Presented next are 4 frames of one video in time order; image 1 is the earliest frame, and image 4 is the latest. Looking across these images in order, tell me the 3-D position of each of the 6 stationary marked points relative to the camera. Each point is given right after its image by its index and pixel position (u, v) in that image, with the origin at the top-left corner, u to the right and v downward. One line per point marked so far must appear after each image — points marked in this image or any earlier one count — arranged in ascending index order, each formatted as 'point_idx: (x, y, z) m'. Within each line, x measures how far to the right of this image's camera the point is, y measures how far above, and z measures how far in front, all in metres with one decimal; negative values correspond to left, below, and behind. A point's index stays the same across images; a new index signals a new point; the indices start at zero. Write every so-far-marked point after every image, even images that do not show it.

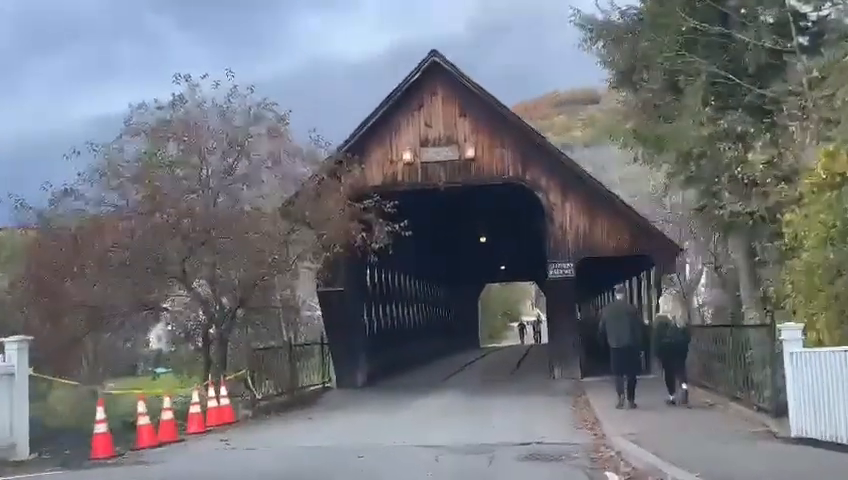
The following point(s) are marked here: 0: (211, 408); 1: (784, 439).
0: (-4.2, -3.3, +17.6) m
1: (+4.7, -2.6, +11.7) m
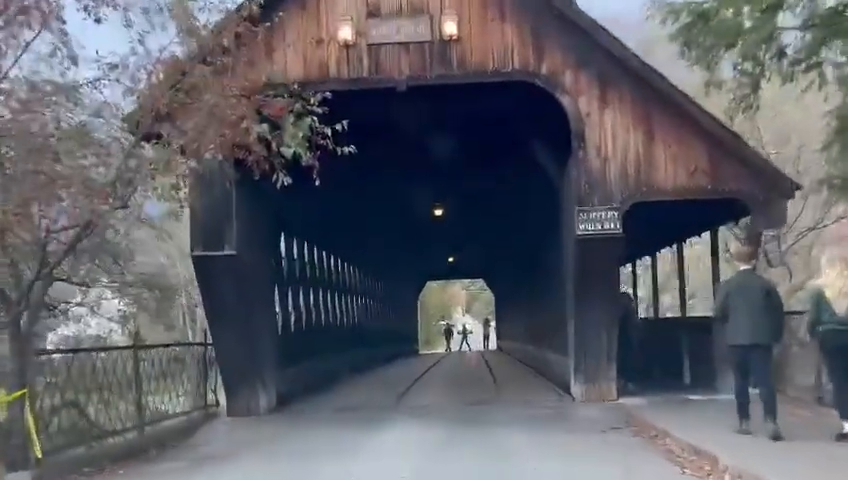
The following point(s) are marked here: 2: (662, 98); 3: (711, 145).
0: (-4.5, -2.1, +8.1) m
1: (+4.8, -1.5, +2.9) m
2: (+3.7, +2.2, +13.8) m
3: (+4.4, +1.4, +13.7) m
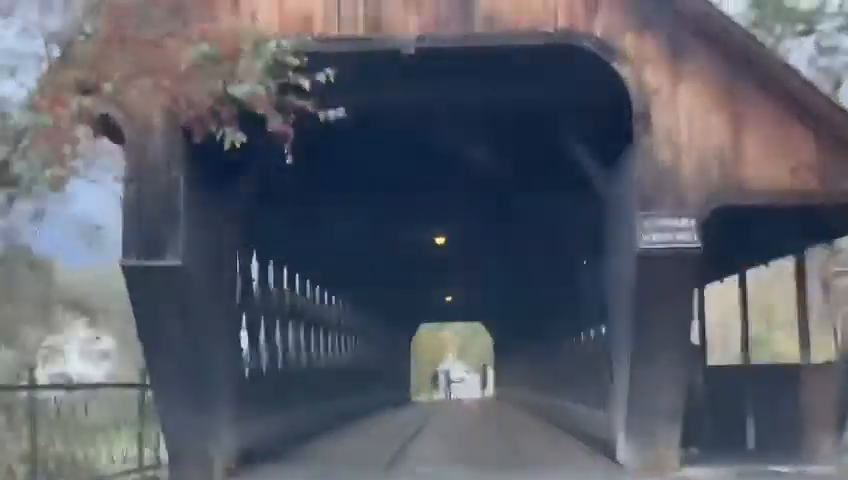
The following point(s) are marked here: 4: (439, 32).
0: (-4.4, -1.9, +4.4) m
1: (+4.9, -1.1, -0.6) m
2: (+3.8, +2.0, +10.4) m
3: (+4.6, +1.2, +10.3) m
4: (+0.2, +2.4, +10.6) m
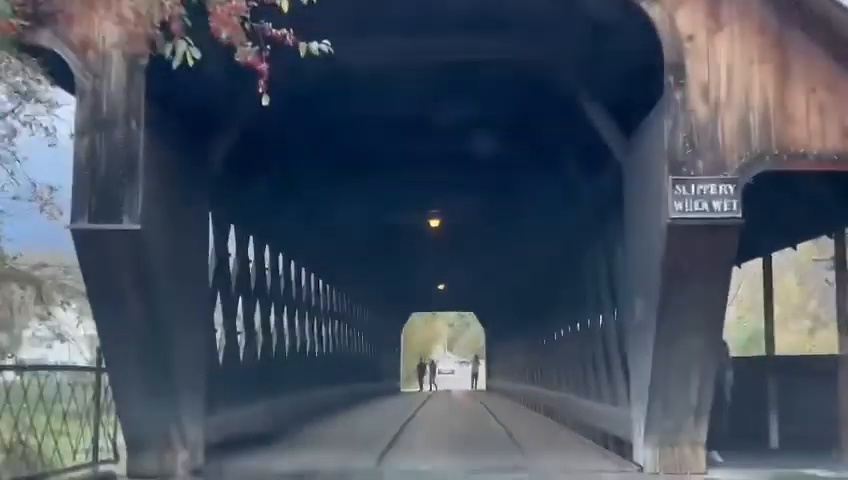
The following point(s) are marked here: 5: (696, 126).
0: (-4.4, -1.5, +3.0) m
1: (+5.0, -1.0, -2.0) m
2: (+3.8, +2.3, +9.0) m
3: (+4.6, +1.5, +8.9) m
4: (+0.2, +2.8, +9.2) m
5: (+2.7, +1.1, +9.0) m
